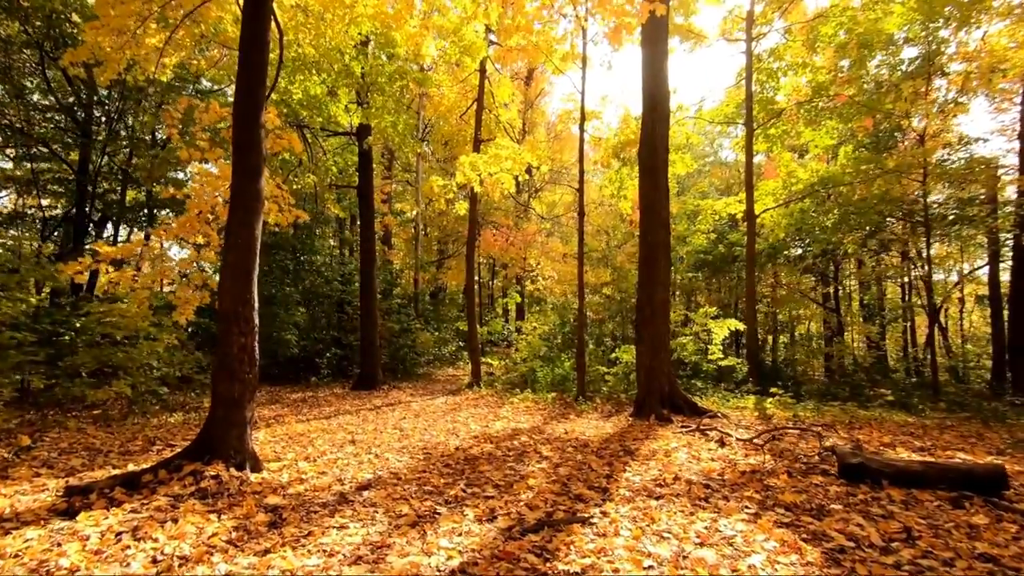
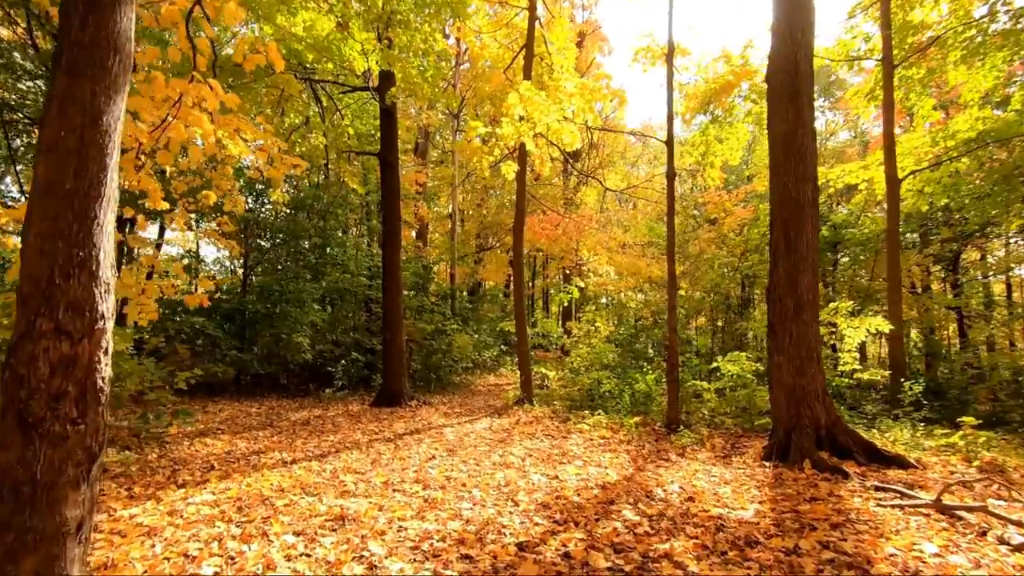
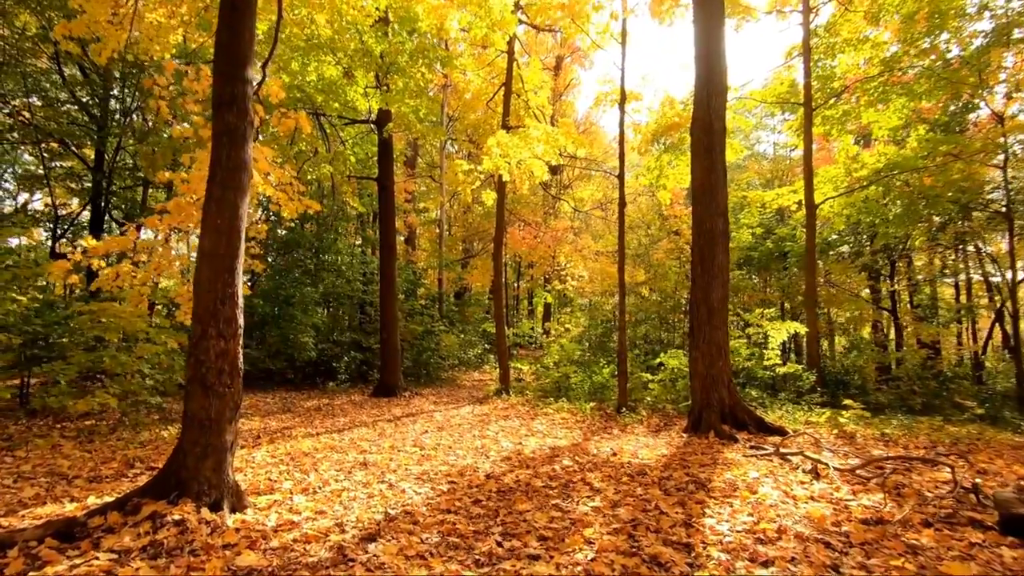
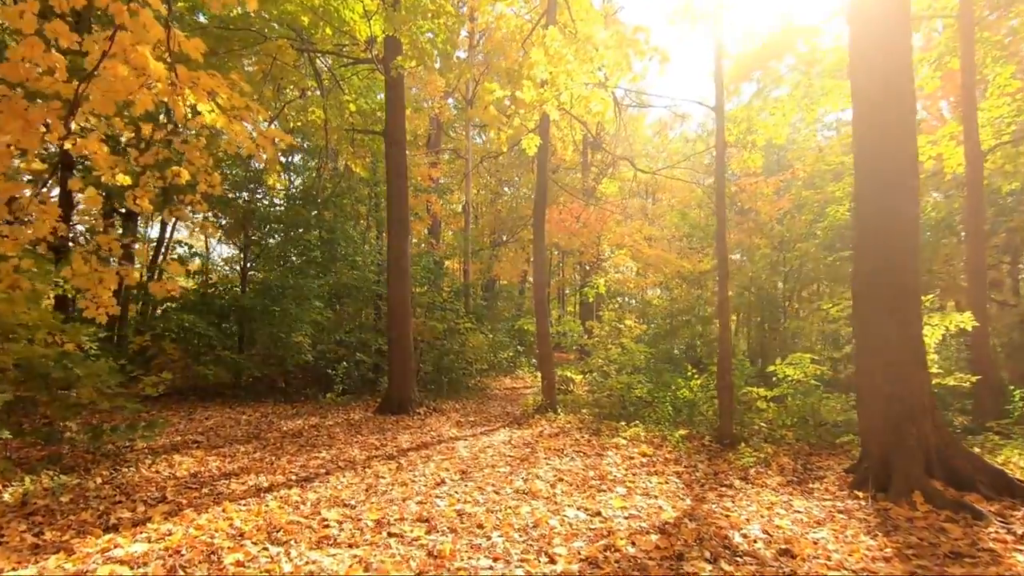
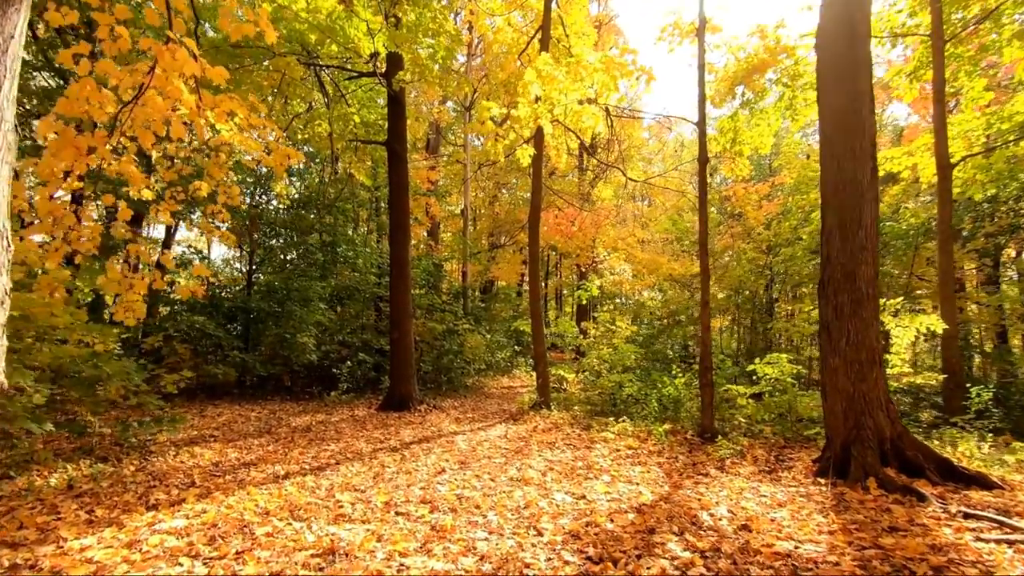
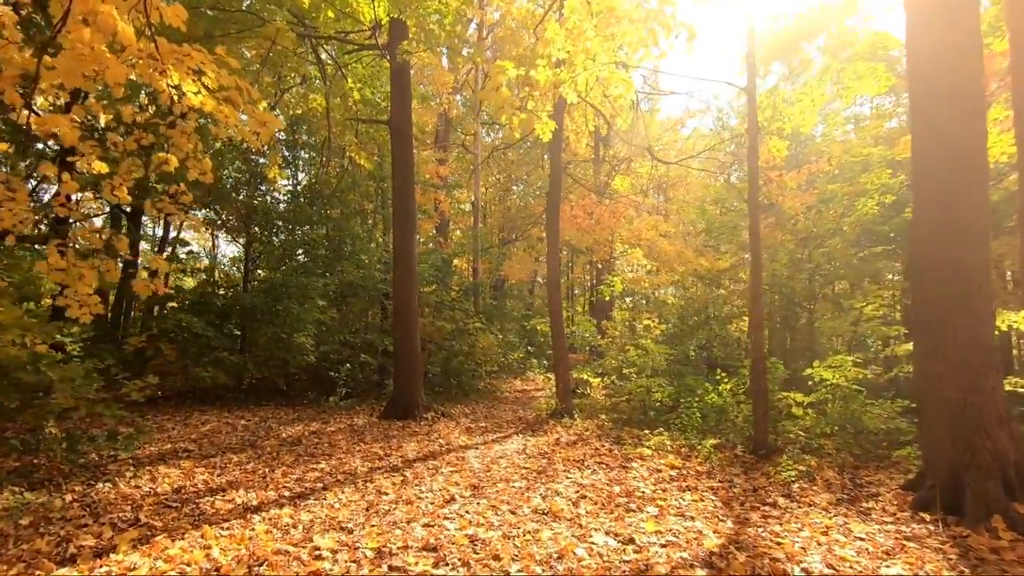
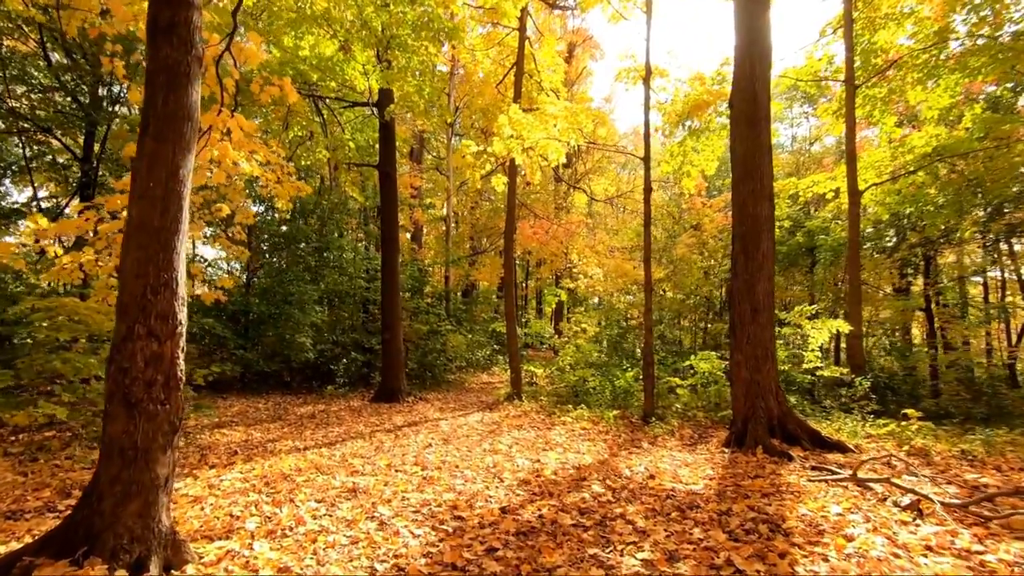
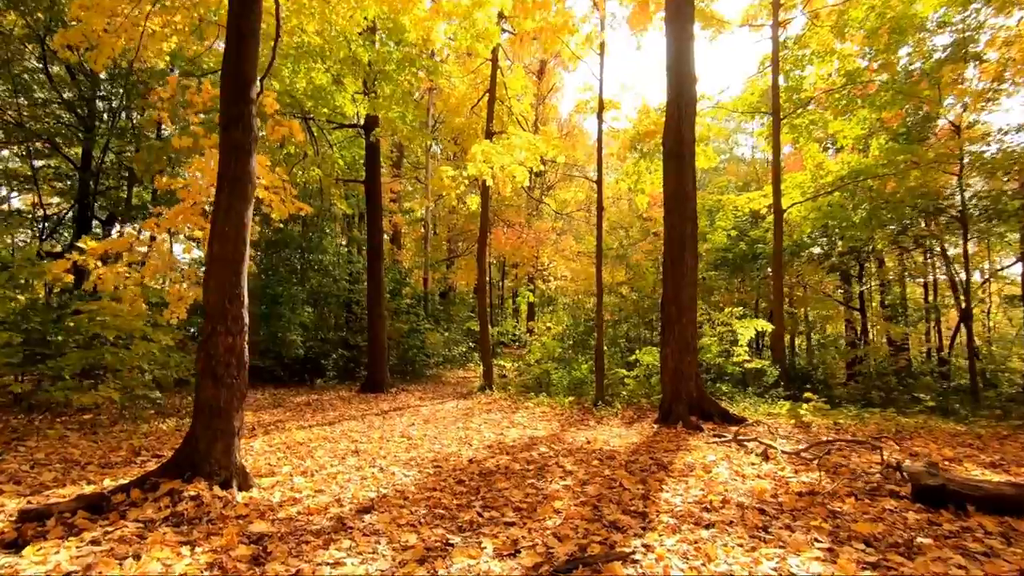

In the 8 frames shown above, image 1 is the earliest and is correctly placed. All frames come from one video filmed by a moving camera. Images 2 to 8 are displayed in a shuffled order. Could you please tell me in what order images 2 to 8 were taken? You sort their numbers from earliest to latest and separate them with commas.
8, 3, 7, 2, 5, 4, 6
